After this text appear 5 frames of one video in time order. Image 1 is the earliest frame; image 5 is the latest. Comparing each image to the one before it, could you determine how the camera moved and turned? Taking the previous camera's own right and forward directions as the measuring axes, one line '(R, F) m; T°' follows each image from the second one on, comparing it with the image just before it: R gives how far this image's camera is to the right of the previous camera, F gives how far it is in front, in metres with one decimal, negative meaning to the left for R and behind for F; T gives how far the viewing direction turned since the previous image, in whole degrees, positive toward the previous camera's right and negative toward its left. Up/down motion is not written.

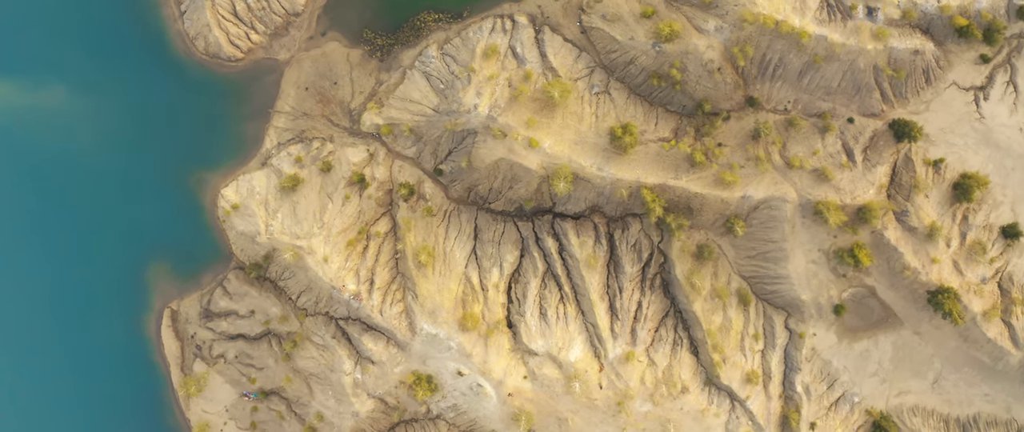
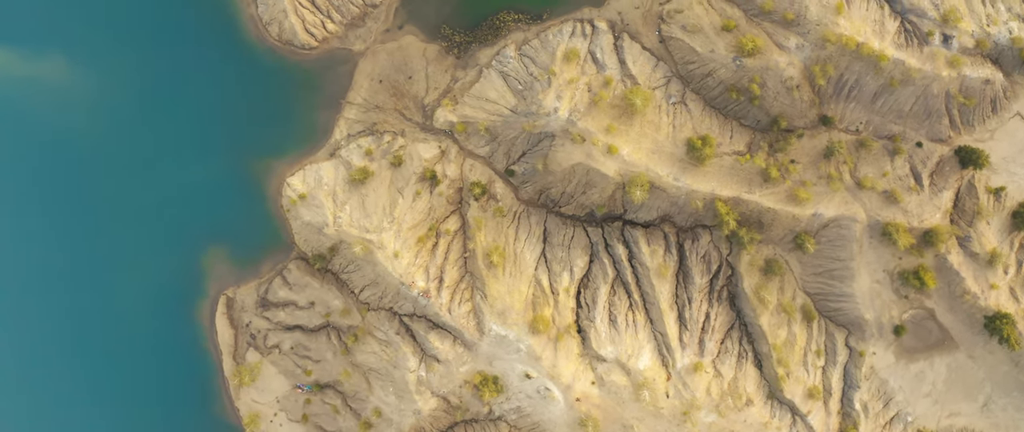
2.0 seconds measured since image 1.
(-8.0, +0.2) m; +1°
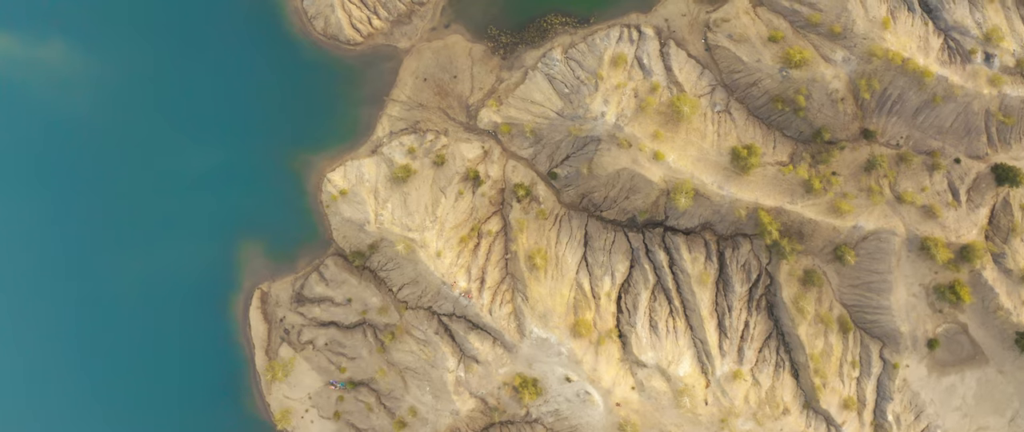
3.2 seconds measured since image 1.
(-4.7, +0.1) m; +1°
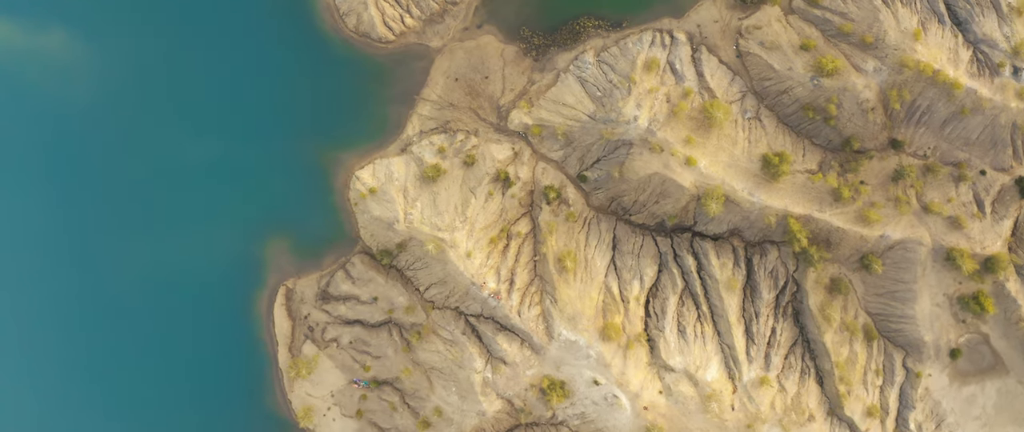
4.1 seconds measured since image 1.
(-3.3, 0.0) m; +1°
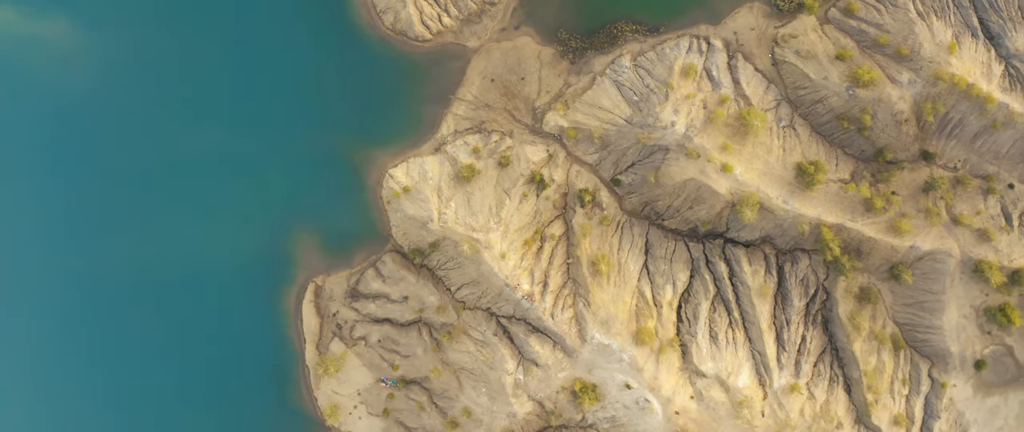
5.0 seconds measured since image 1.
(-3.8, 0.0) m; +1°
